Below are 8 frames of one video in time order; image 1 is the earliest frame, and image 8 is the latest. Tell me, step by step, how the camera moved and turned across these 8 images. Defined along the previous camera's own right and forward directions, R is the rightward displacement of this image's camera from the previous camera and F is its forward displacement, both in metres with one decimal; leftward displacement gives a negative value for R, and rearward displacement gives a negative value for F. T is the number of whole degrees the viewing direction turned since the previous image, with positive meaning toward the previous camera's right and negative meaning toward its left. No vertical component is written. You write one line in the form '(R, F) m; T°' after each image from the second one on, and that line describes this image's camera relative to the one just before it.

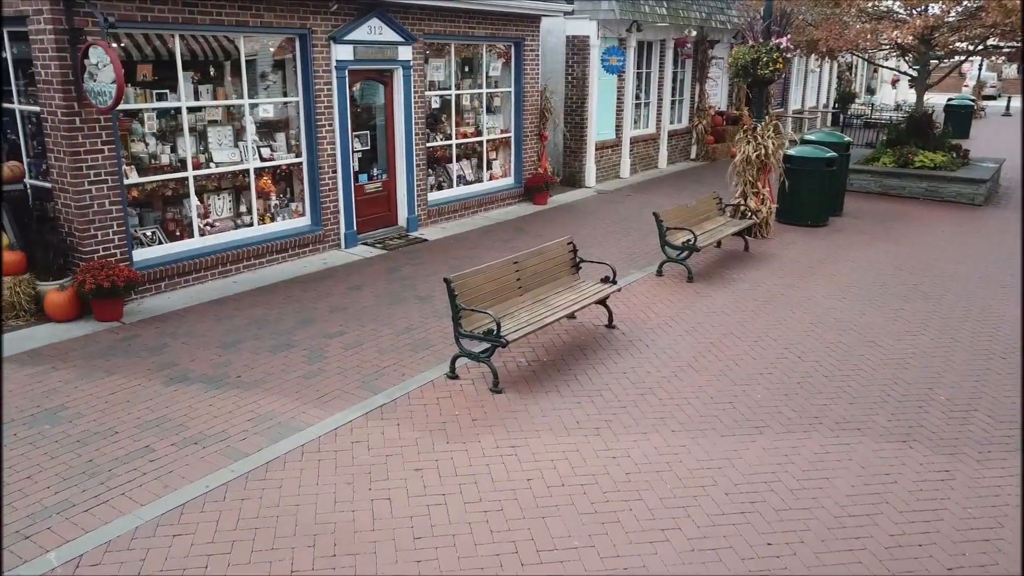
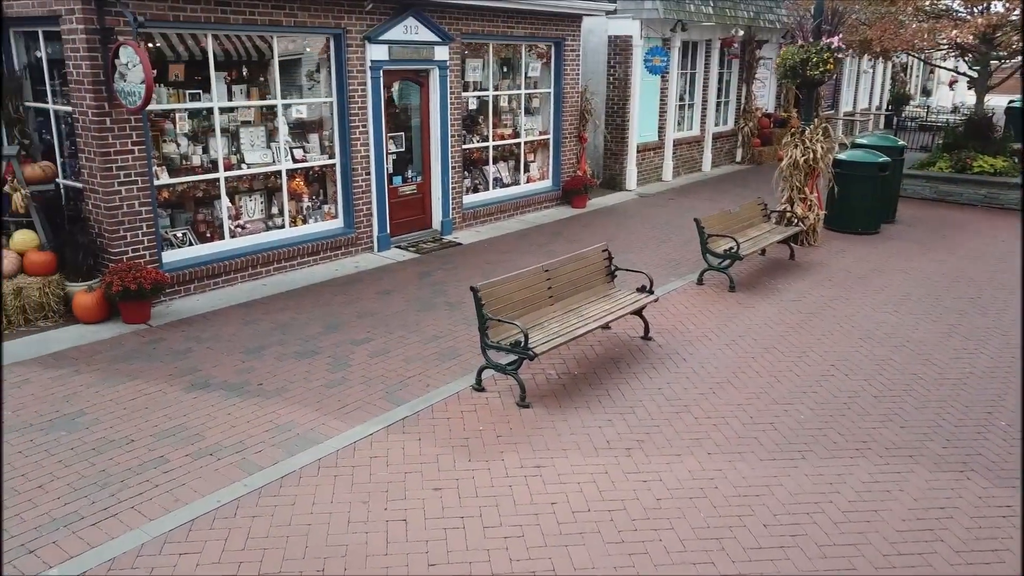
(+0.1, +0.3) m; -3°
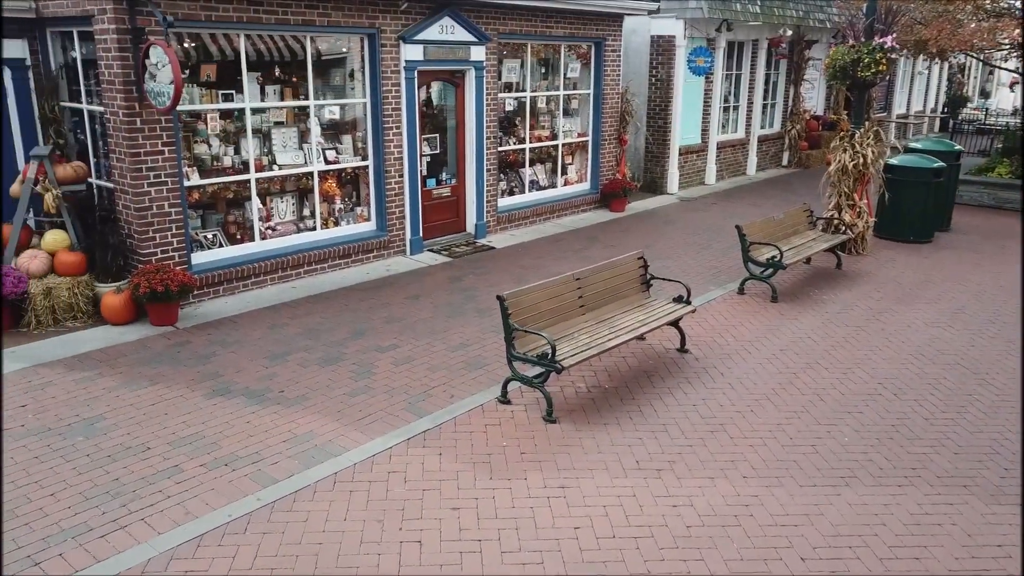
(+0.1, +0.2) m; -3°
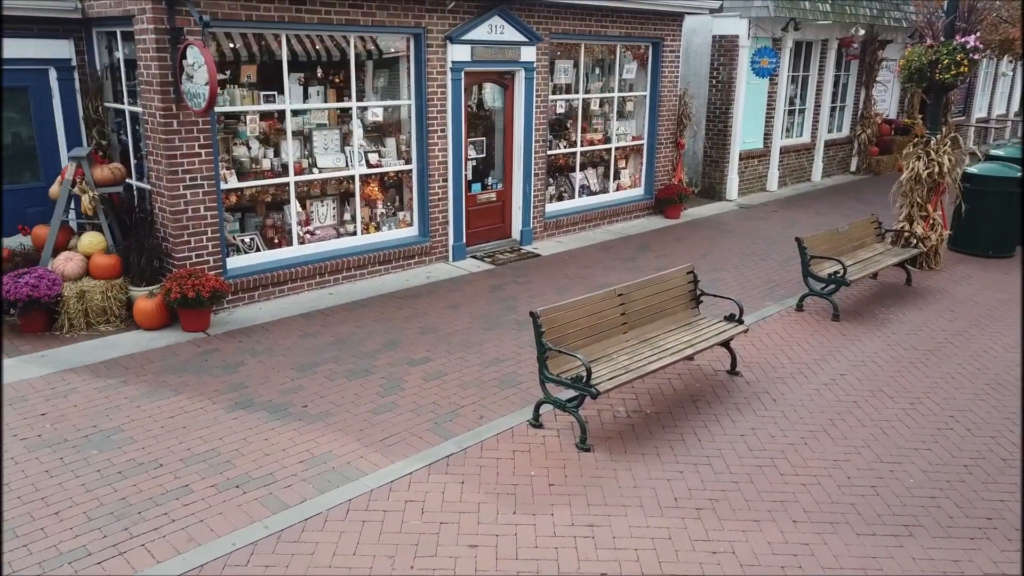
(+0.2, +0.4) m; -4°
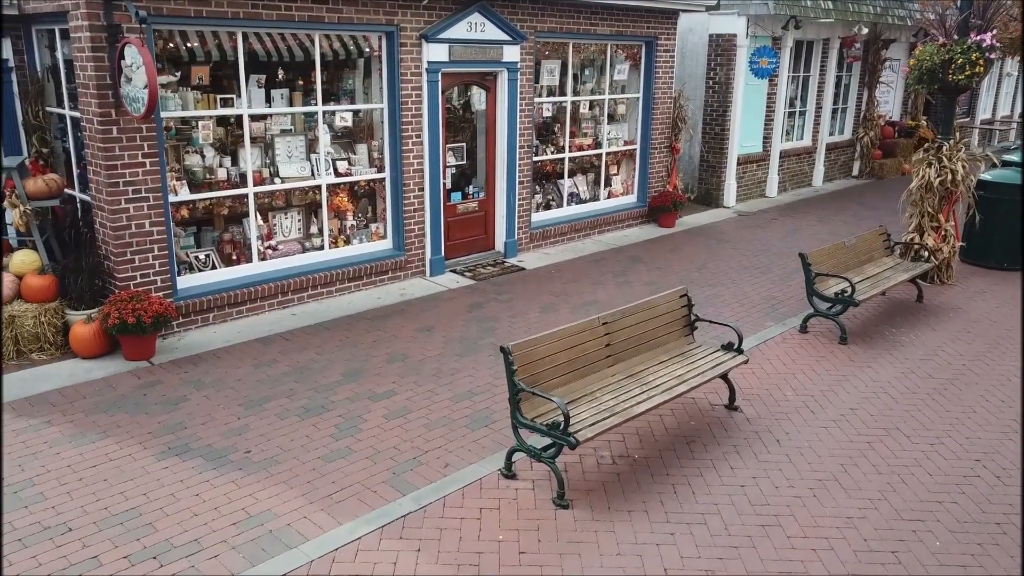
(+0.2, +0.7) m; 0°
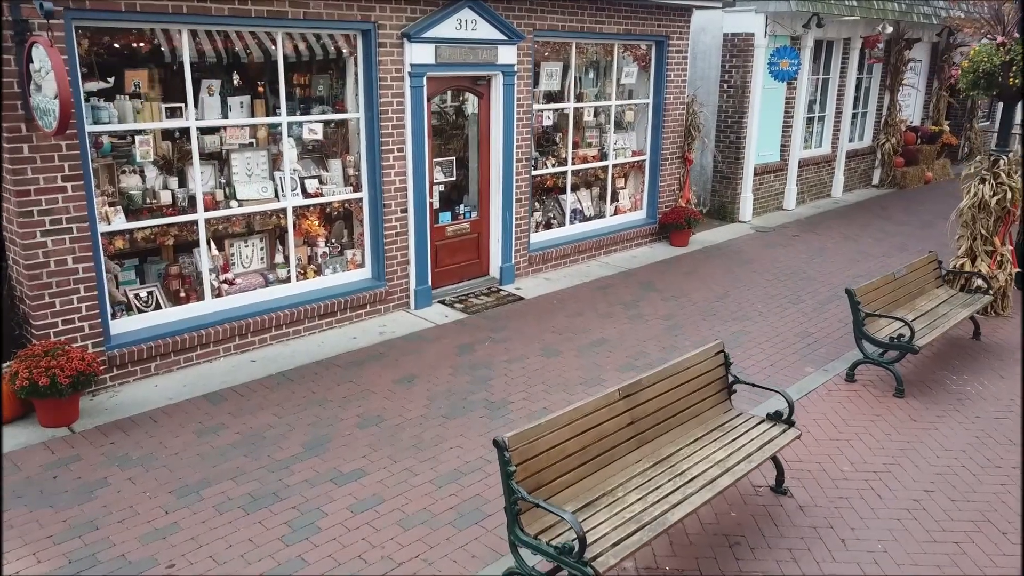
(0.0, +1.1) m; 0°
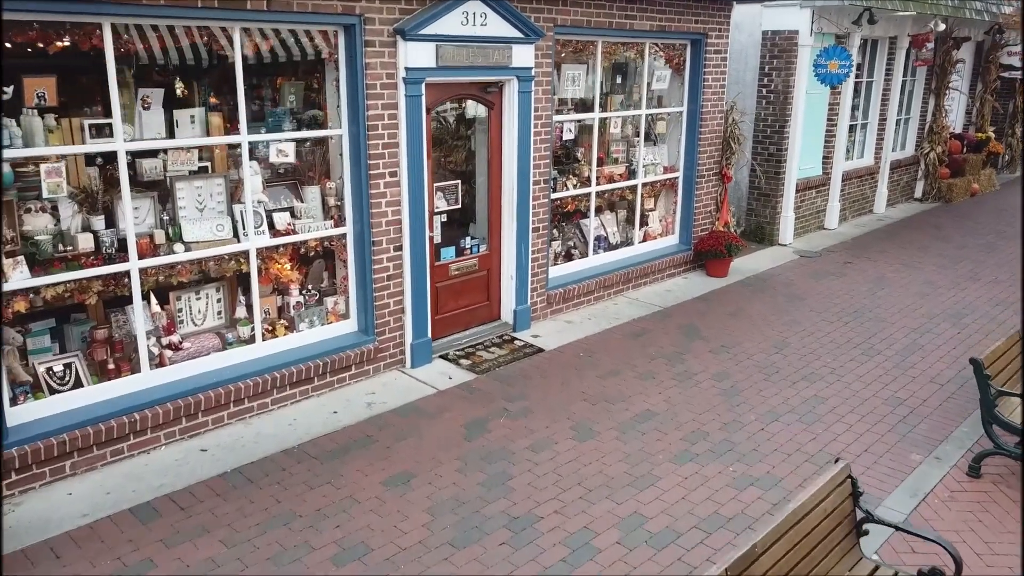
(-0.2, +1.5) m; 0°
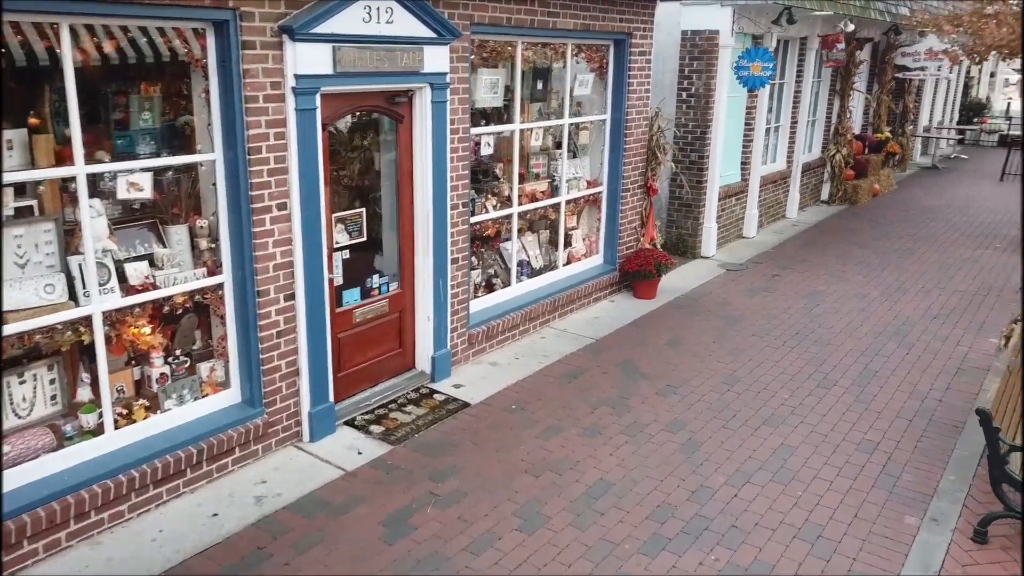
(-0.2, +1.1) m; +8°
